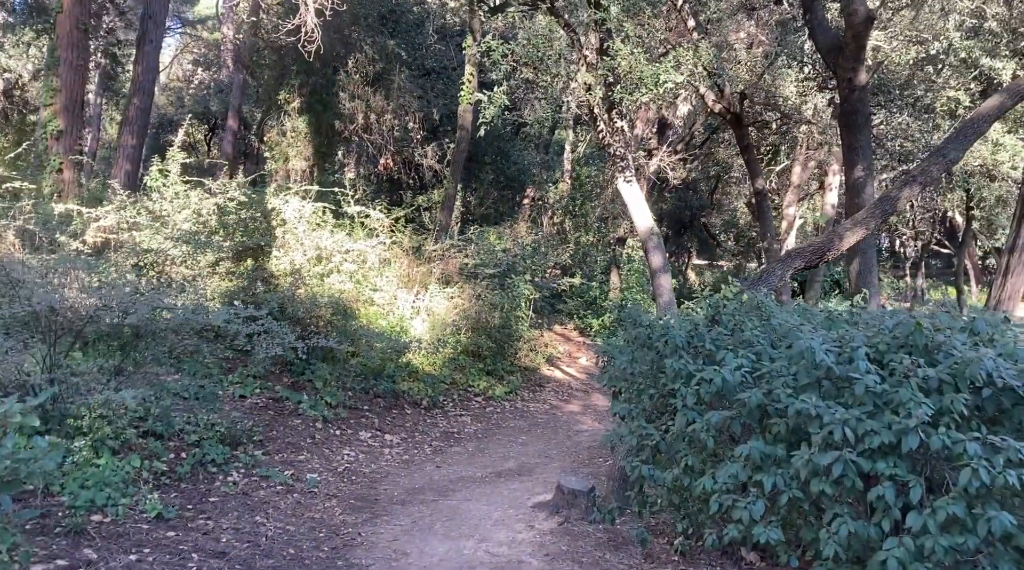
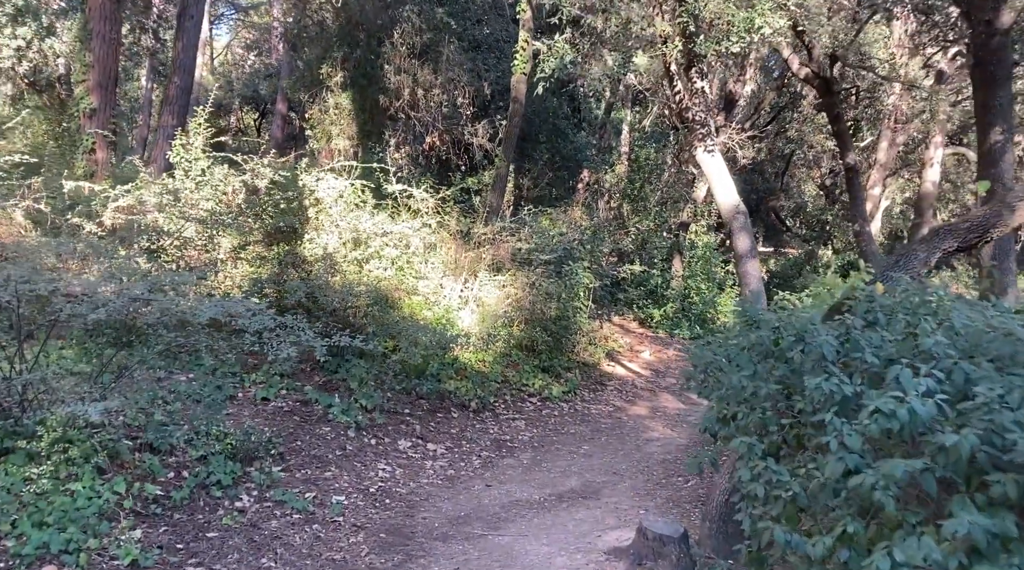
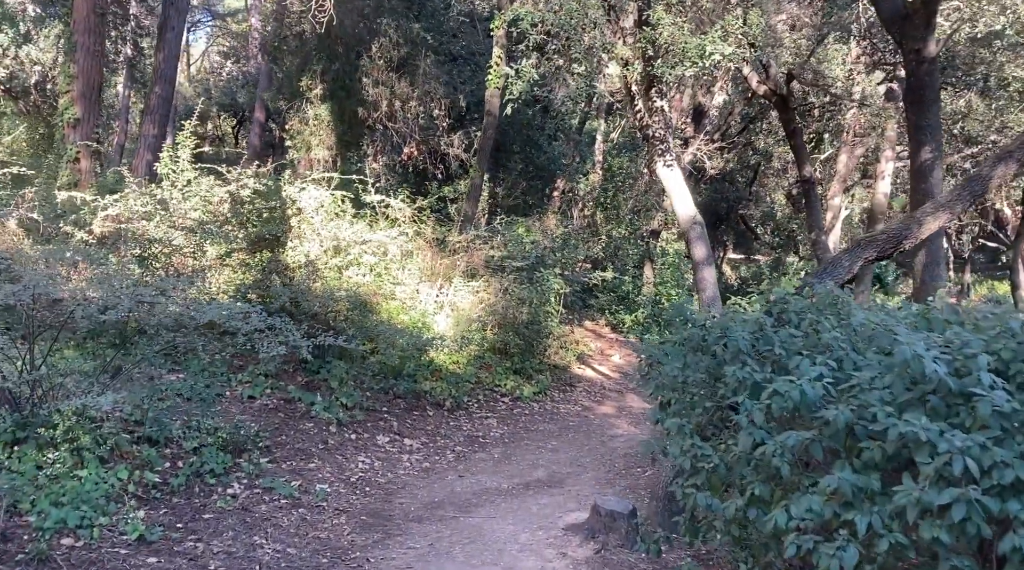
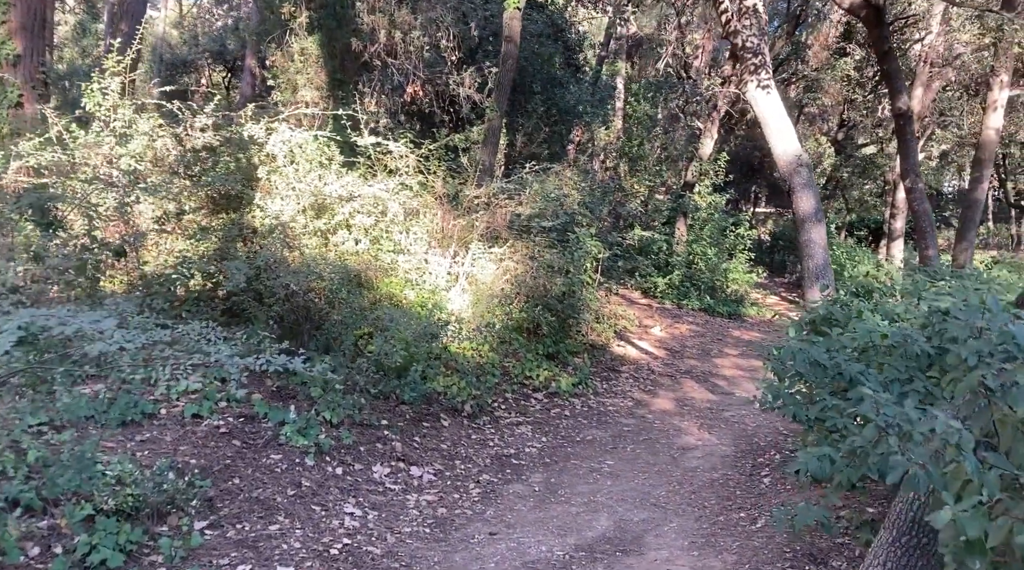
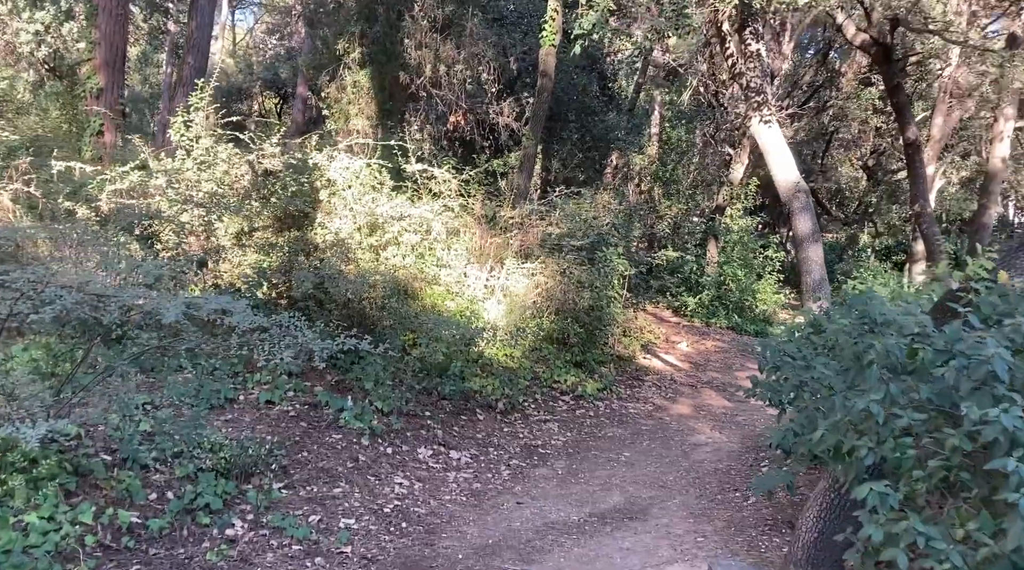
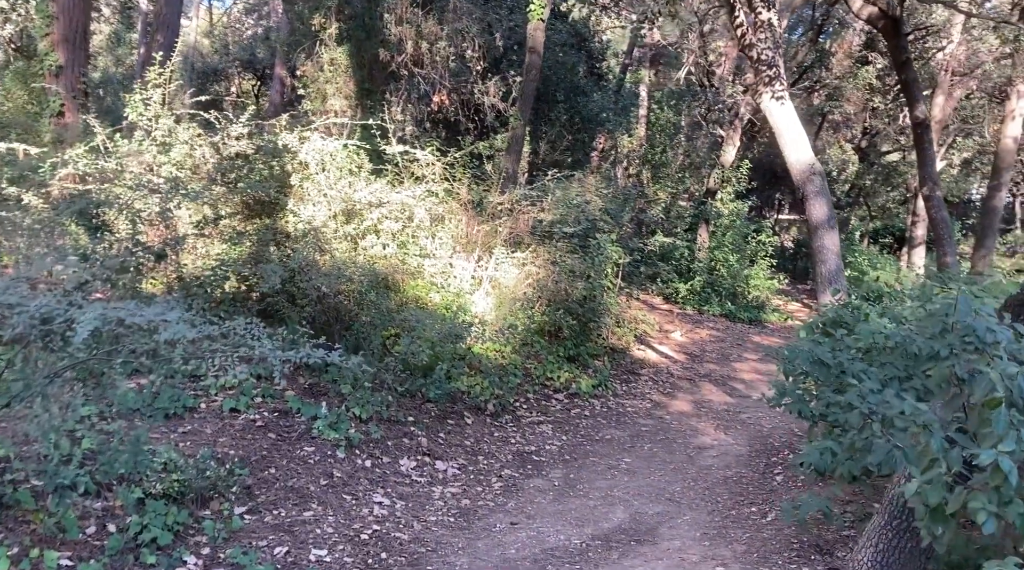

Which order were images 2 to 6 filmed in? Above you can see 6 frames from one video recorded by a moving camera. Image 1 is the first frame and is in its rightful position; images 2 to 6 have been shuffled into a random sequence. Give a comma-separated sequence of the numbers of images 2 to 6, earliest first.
3, 2, 5, 6, 4
